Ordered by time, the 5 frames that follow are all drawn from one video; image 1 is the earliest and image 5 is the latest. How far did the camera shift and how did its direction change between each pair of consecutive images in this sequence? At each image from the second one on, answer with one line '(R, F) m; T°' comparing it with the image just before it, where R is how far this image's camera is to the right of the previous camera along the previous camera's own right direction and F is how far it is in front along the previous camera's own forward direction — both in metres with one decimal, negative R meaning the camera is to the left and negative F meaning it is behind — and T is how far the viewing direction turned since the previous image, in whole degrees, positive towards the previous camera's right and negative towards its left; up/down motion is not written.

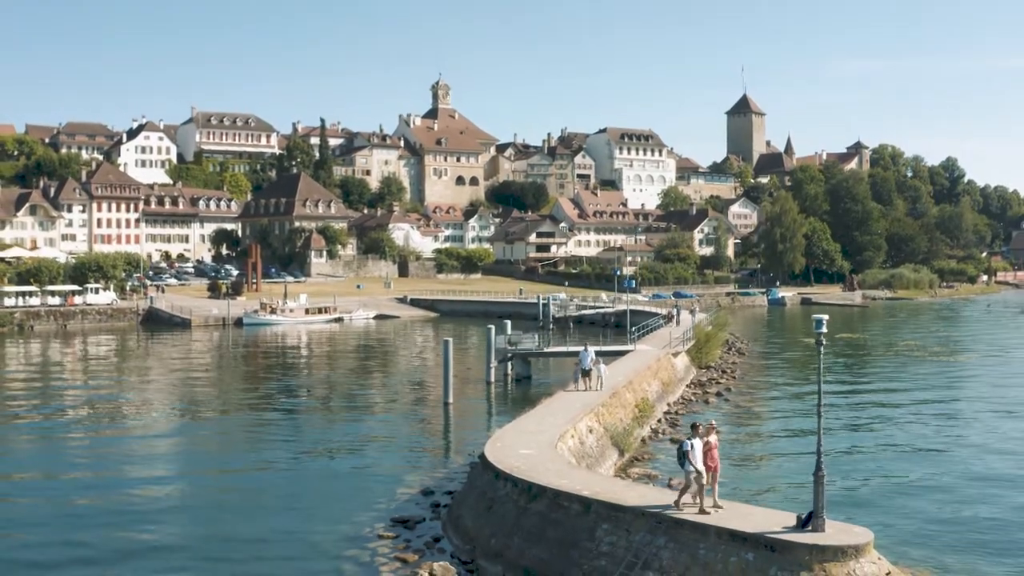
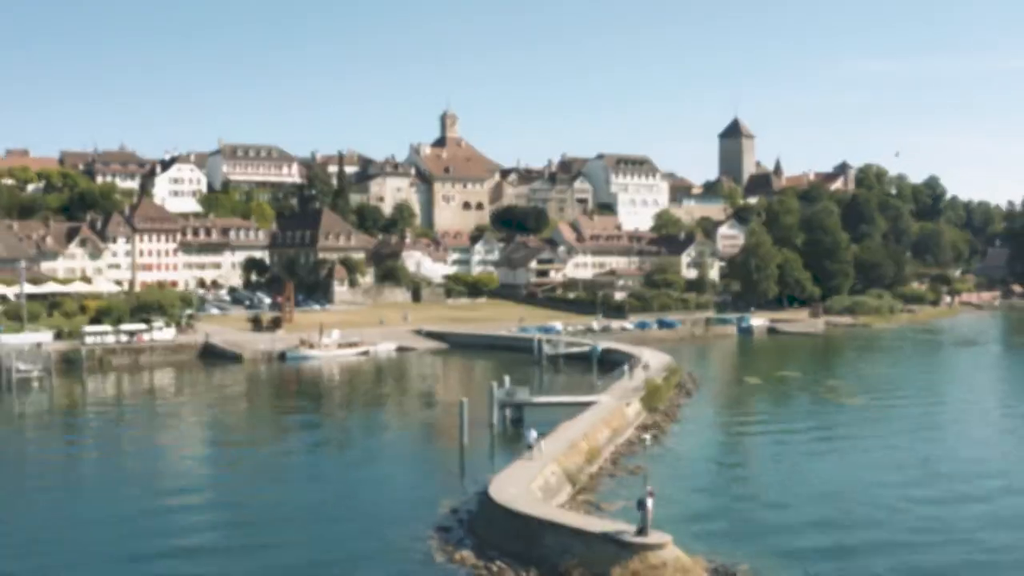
(+0.1, -2.6) m; 0°
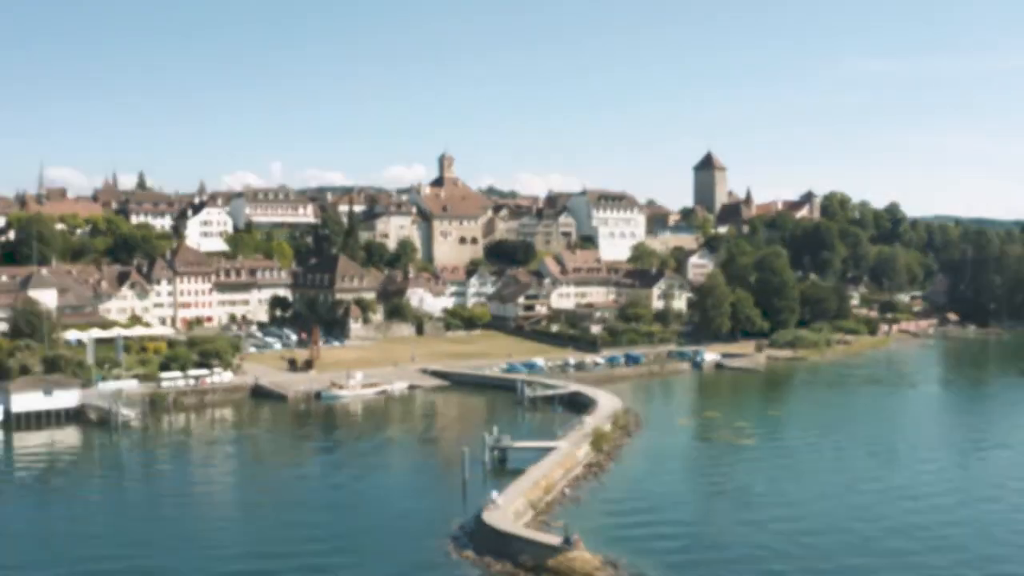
(+0.1, -4.2) m; 0°
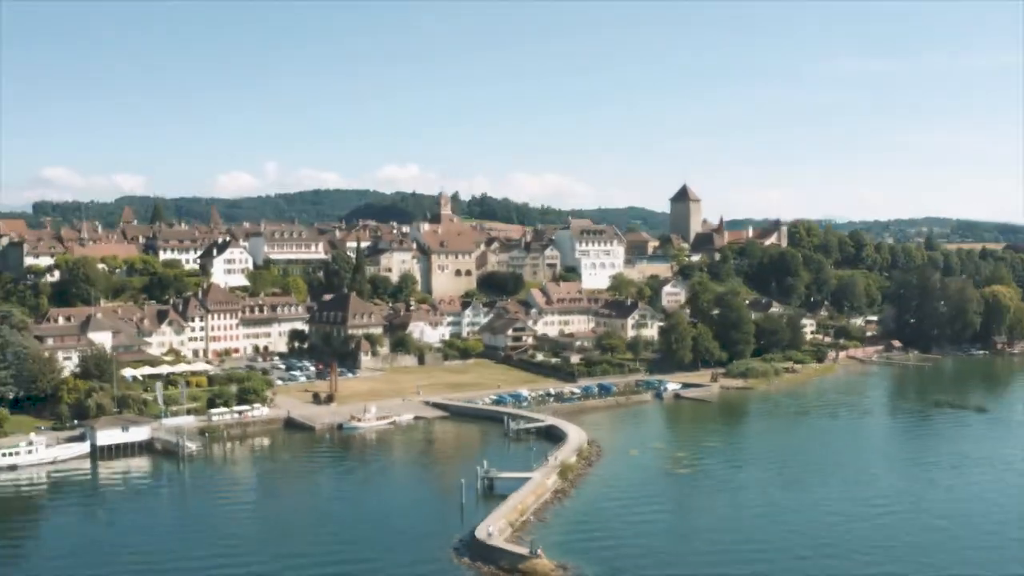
(+0.1, -4.5) m; 0°
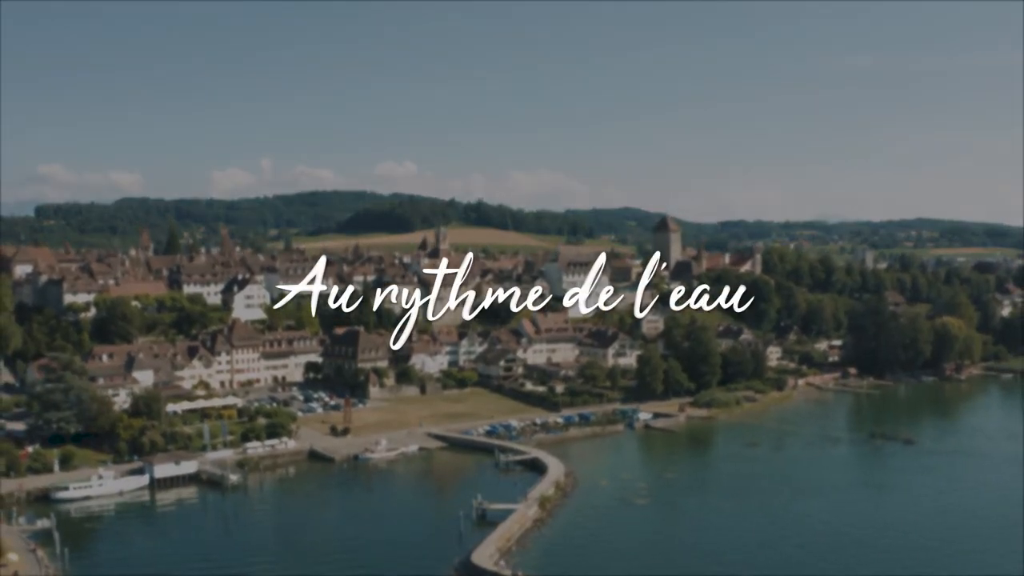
(+0.1, -4.4) m; 0°
